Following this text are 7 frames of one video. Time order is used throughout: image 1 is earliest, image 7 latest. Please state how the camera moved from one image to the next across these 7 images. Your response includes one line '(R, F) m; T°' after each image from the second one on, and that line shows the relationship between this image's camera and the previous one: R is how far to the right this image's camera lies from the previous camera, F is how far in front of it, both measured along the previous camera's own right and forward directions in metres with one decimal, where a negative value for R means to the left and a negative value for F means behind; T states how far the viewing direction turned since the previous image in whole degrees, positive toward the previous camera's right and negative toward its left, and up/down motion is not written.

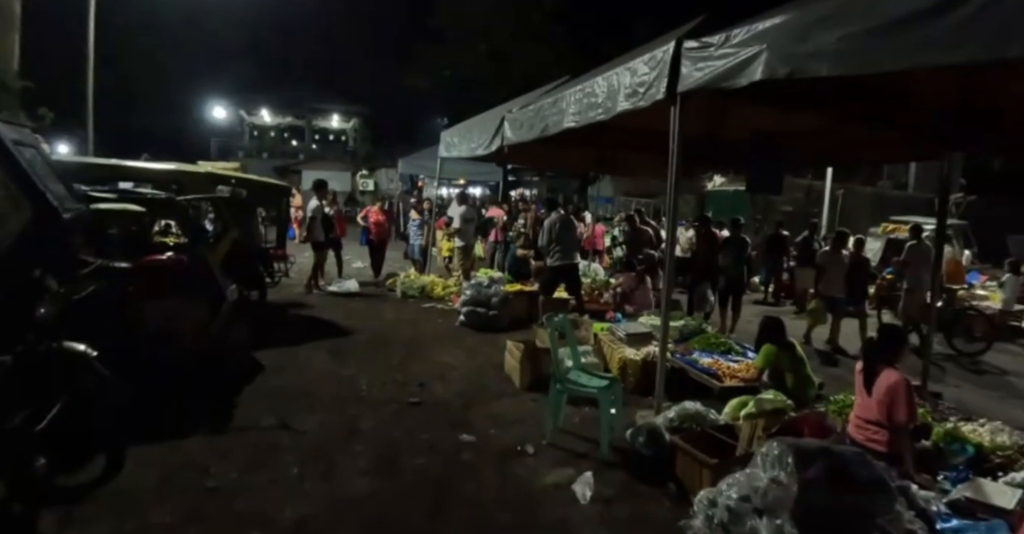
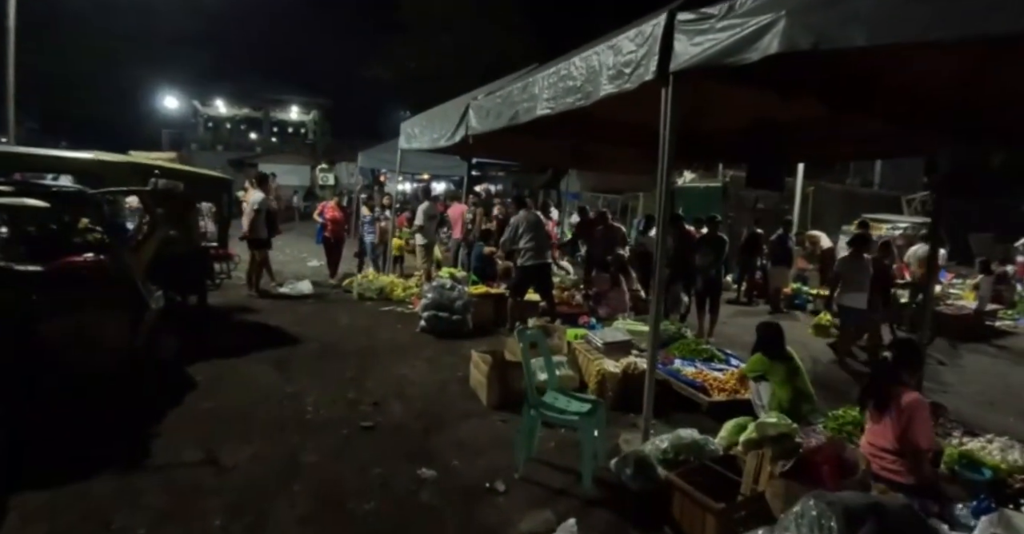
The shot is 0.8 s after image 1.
(0.0, +0.7) m; +3°
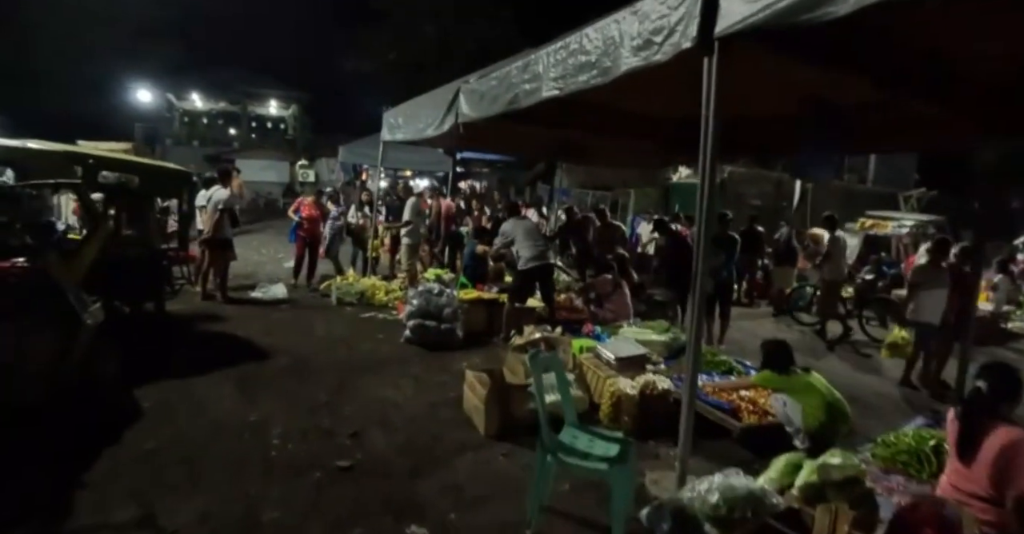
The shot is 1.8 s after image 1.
(-0.1, +0.8) m; +2°
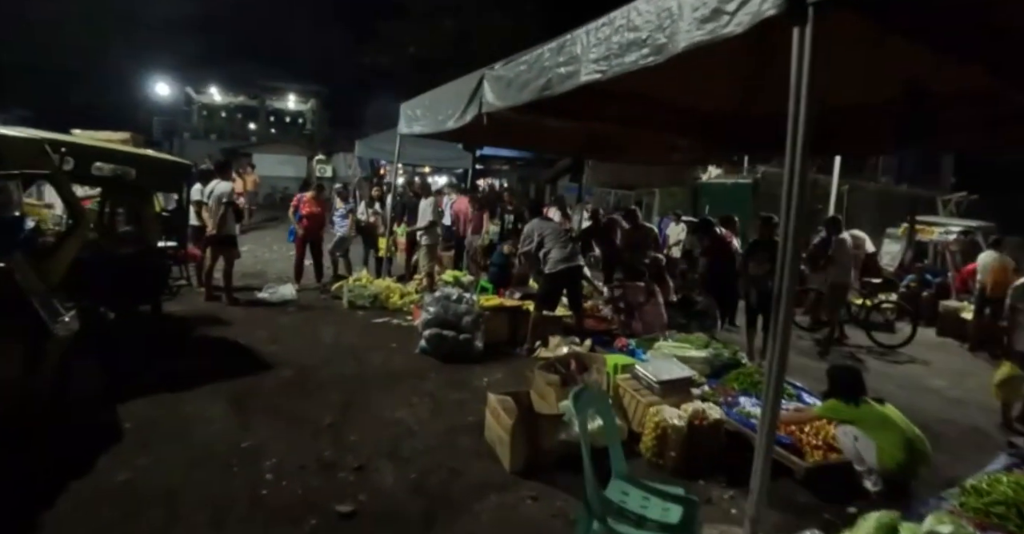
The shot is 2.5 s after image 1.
(-0.1, +0.6) m; -2°
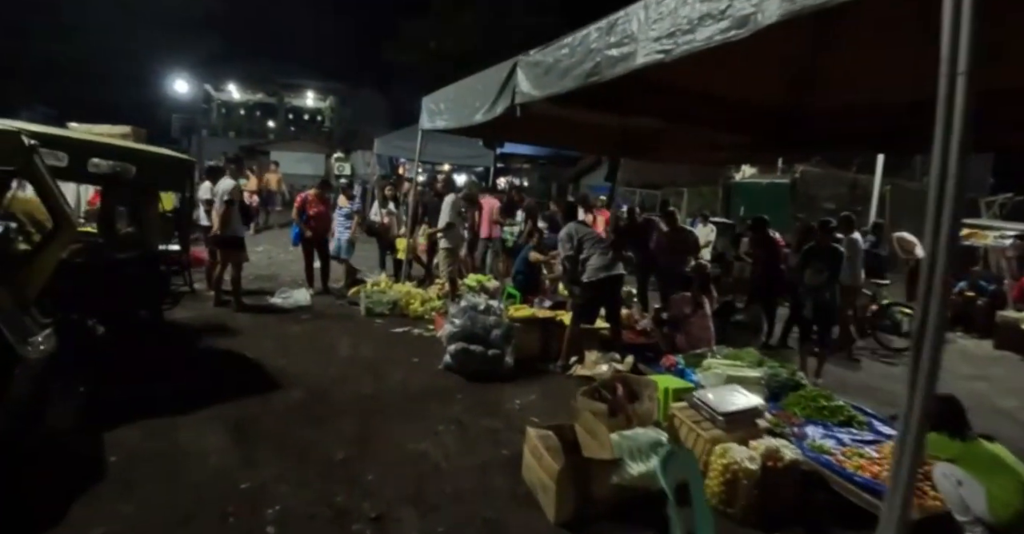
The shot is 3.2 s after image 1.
(-0.2, +0.6) m; -2°
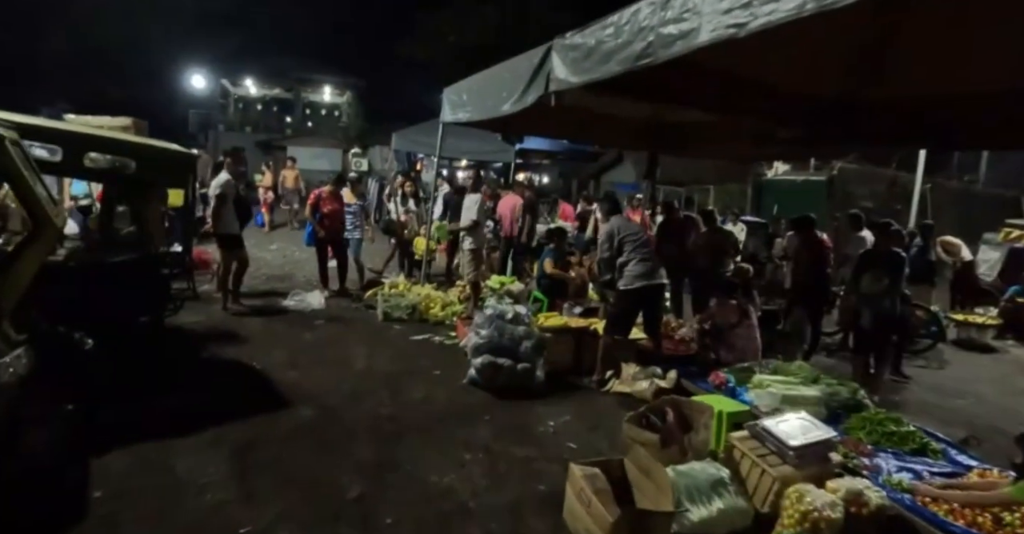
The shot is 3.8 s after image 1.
(-0.2, +0.5) m; -1°
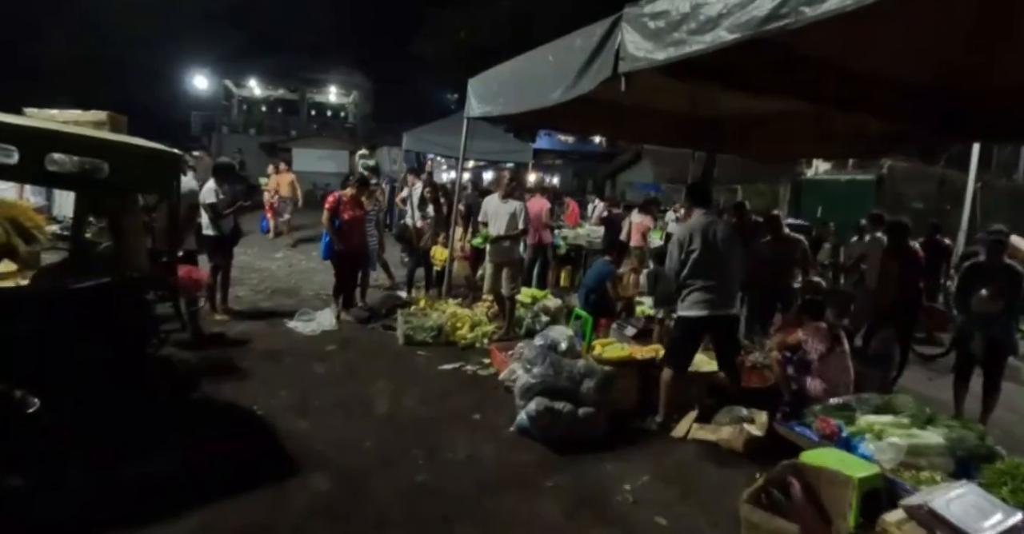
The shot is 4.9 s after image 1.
(-0.4, +0.9) m; 0°
